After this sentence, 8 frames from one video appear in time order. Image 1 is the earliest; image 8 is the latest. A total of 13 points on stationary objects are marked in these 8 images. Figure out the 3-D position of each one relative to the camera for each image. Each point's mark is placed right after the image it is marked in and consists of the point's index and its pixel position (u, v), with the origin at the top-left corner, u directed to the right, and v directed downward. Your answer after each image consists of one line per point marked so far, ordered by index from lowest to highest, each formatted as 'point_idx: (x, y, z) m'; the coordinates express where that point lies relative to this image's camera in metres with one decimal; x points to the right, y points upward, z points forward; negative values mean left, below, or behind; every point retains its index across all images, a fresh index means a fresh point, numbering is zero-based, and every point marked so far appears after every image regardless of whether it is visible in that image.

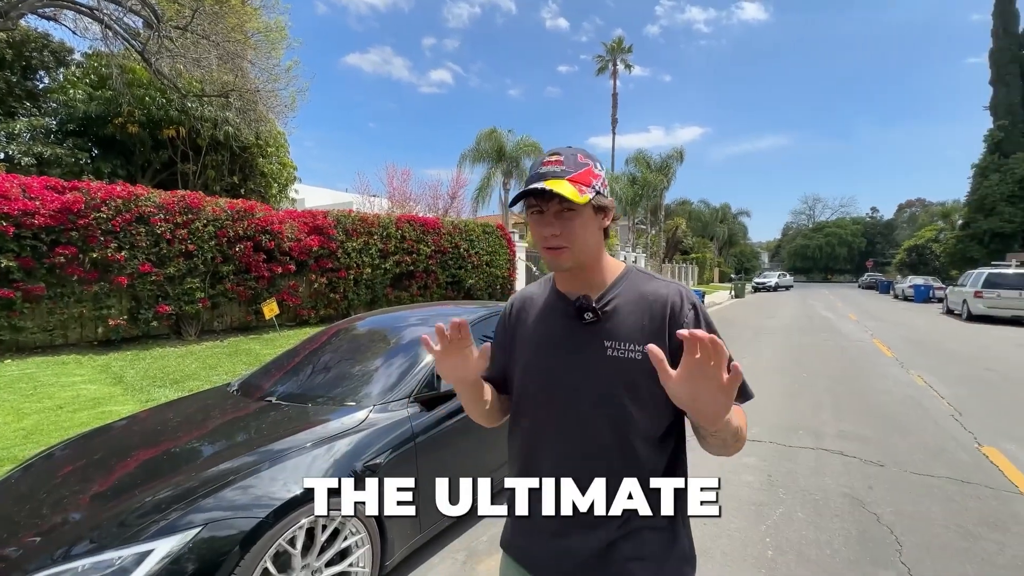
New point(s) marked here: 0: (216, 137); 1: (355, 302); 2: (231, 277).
0: (-9.3, +4.7, +14.1) m
1: (-3.6, -0.3, +10.5) m
2: (-5.1, +0.2, +8.2) m
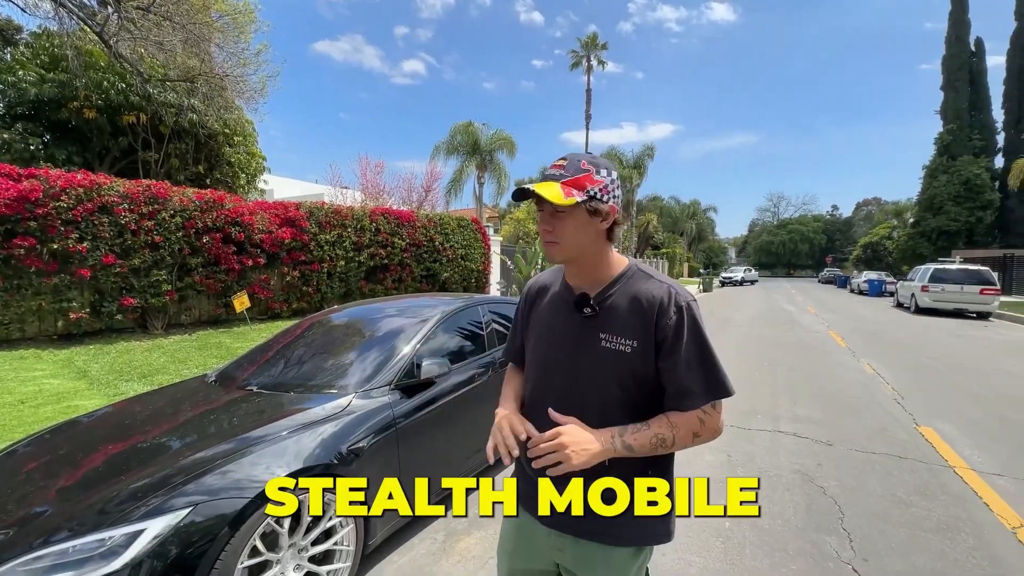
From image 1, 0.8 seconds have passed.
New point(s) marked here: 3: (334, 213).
0: (-10.0, +4.9, +13.6) m
1: (-4.2, -0.2, +10.4) m
2: (-5.6, +0.3, +8.0) m
3: (-4.1, +1.7, +10.3) m
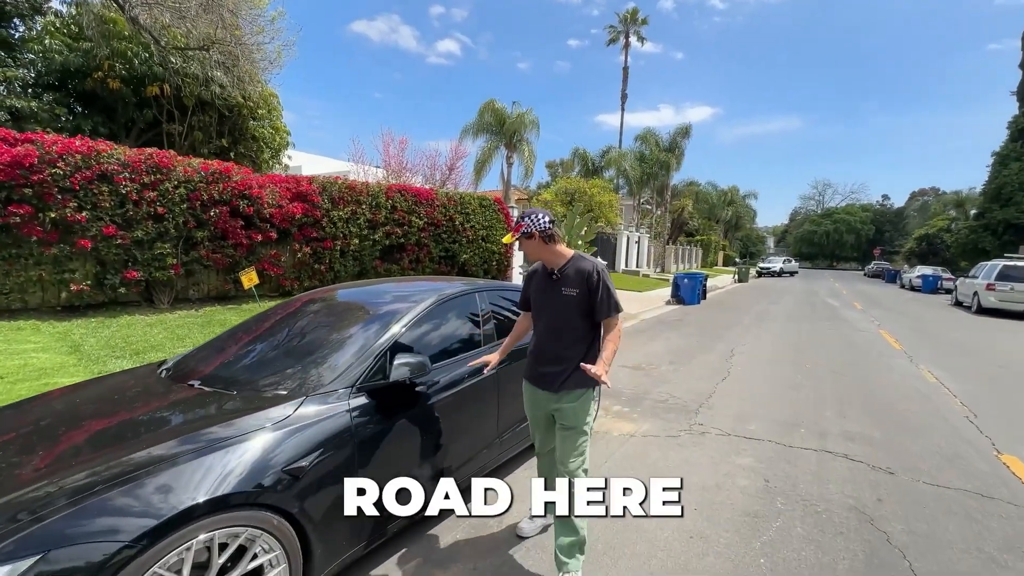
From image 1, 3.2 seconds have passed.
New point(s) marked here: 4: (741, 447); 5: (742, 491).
0: (-9.2, +5.7, +13.4) m
1: (-3.8, +0.3, +10.1) m
2: (-5.3, +0.8, +7.8) m
3: (-3.6, +2.2, +9.9) m
4: (+2.2, -1.5, +4.3) m
5: (+1.8, -1.6, +3.4) m
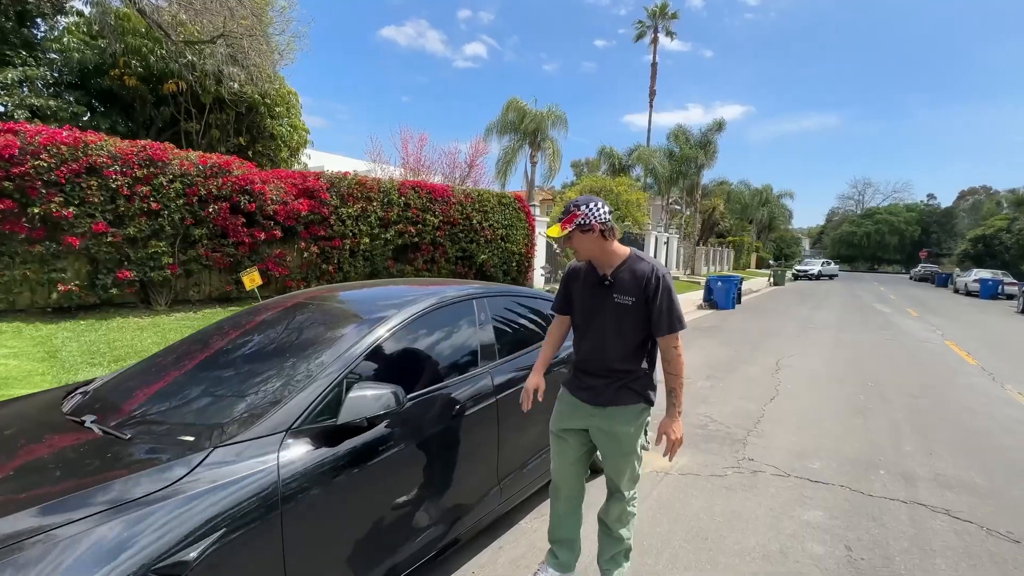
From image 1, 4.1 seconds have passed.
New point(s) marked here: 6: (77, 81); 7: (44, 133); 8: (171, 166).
0: (-8.6, +5.7, +13.2) m
1: (-3.4, +0.3, +9.5) m
2: (-5.0, +0.8, +7.3) m
3: (-3.2, +2.2, +9.3) m
4: (+2.2, -1.6, +3.4) m
5: (+1.8, -1.6, +2.6) m
6: (-12.0, +5.7, +12.4) m
7: (-6.0, +2.0, +5.7) m
8: (-5.1, +1.8, +6.7) m
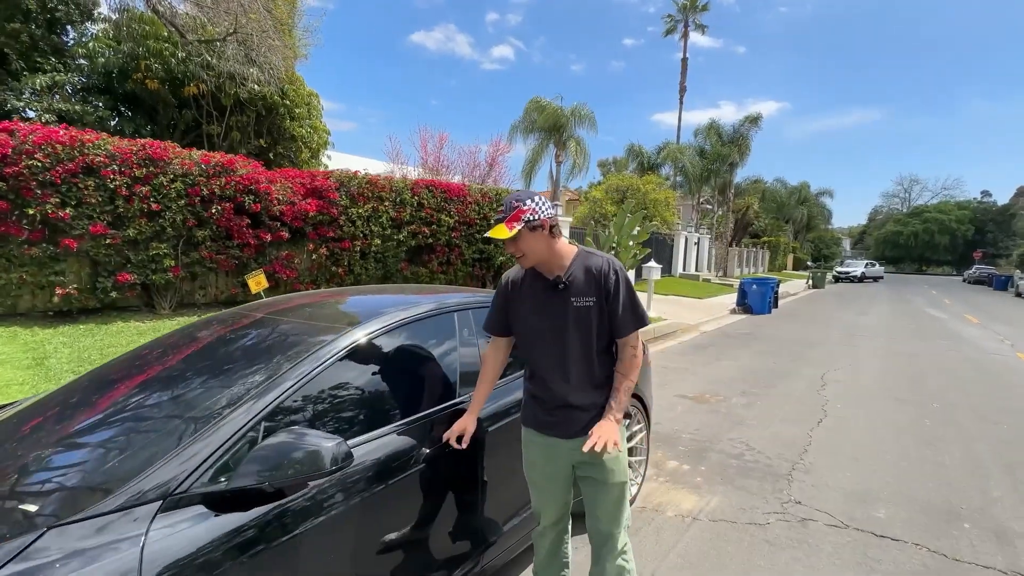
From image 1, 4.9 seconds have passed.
0: (-8.0, +5.6, +13.2) m
1: (-3.1, +0.2, +9.2) m
2: (-4.8, +0.7, +7.1) m
3: (-2.9, +2.1, +9.0) m
4: (+2.2, -1.6, +2.7) m
5: (+1.7, -1.7, +2.0) m
6: (-11.5, +5.6, +12.6) m
7: (-5.9, +1.9, +5.6) m
8: (-4.9, +1.8, +6.5) m
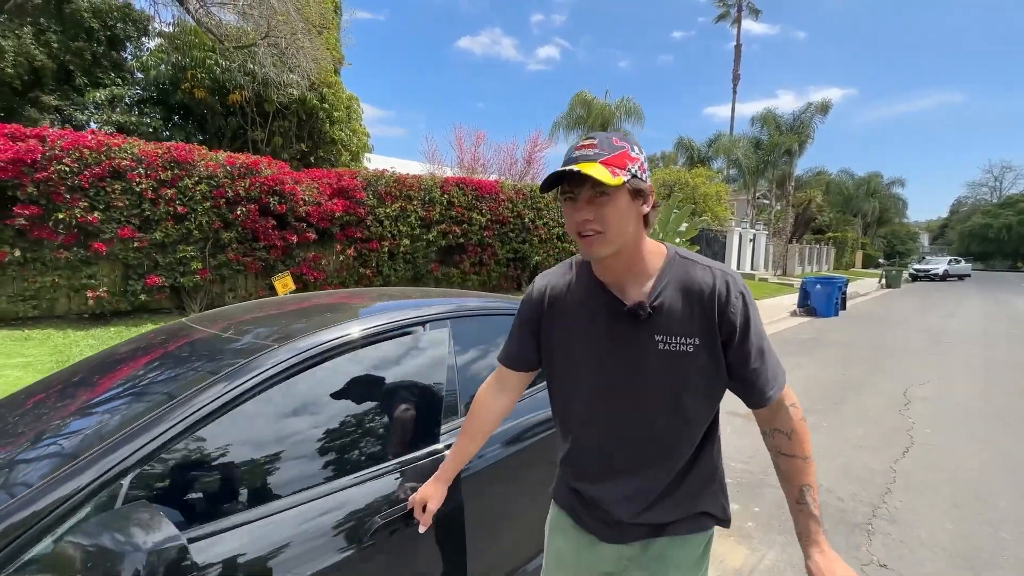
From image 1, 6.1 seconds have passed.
0: (-6.9, +5.6, +13.4) m
1: (-2.4, +0.2, +9.0) m
2: (-4.4, +0.7, +7.0) m
3: (-2.2, +2.1, +8.7) m
4: (+2.2, -1.6, +2.0) m
5: (+1.6, -1.7, +1.3) m
6: (-10.4, +5.6, +13.2) m
7: (-5.6, +1.9, +5.6) m
8: (-4.5, +1.7, +6.5) m
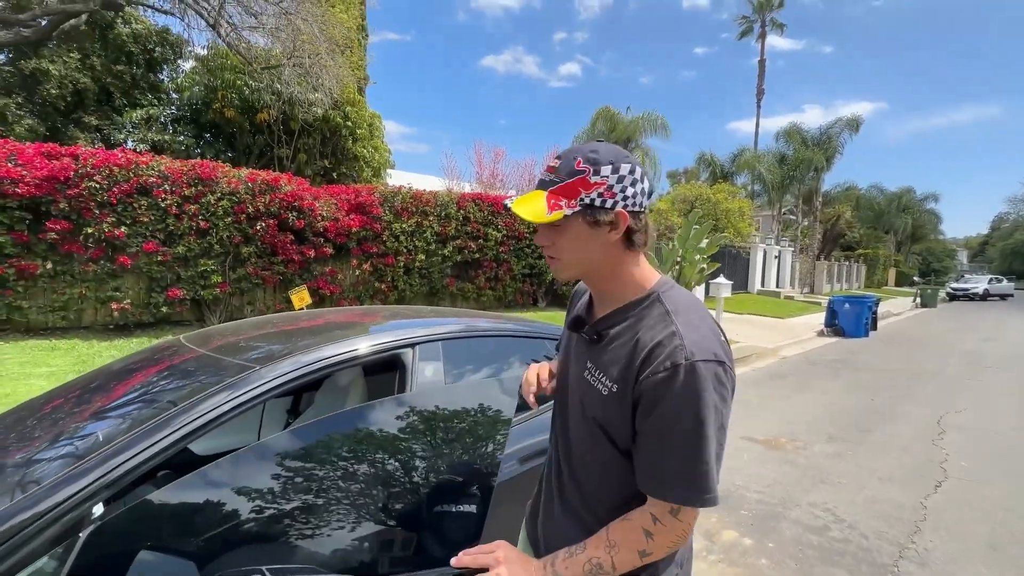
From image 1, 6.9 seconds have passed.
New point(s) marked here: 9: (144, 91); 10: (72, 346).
0: (-6.4, +5.2, +13.9) m
1: (-2.1, -0.1, +9.0) m
2: (-4.2, +0.5, +7.2) m
3: (-1.9, +1.8, +8.9) m
4: (+2.1, -1.8, +1.8) m
5: (+1.5, -1.8, +1.1) m
6: (-9.9, +5.2, +13.8) m
7: (-5.4, +1.7, +5.9) m
8: (-4.4, +1.5, +6.7) m
9: (-11.2, +6.0, +13.7) m
10: (-5.7, -0.8, +5.8) m
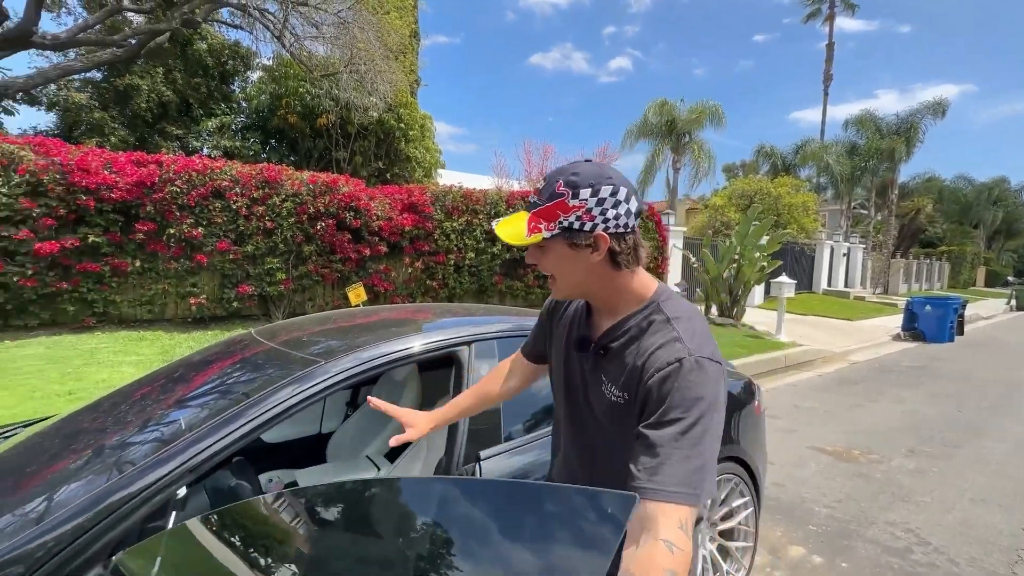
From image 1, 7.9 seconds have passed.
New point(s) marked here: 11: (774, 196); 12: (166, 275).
0: (-4.8, +5.3, +14.4) m
1: (-1.1, -0.1, +9.2) m
2: (-3.3, +0.5, +7.6) m
3: (-1.0, +1.8, +9.0) m
4: (+2.3, -1.8, +1.6) m
5: (+1.6, -1.8, +0.9) m
6: (-8.3, +5.3, +14.7) m
7: (-4.7, +1.8, +6.4) m
8: (-3.6, +1.6, +7.1) m
9: (-9.7, +6.1, +14.7) m
10: (-5.1, -0.7, +6.4) m
11: (+11.3, +4.0, +19.4) m
12: (-5.1, +0.2, +6.7) m
